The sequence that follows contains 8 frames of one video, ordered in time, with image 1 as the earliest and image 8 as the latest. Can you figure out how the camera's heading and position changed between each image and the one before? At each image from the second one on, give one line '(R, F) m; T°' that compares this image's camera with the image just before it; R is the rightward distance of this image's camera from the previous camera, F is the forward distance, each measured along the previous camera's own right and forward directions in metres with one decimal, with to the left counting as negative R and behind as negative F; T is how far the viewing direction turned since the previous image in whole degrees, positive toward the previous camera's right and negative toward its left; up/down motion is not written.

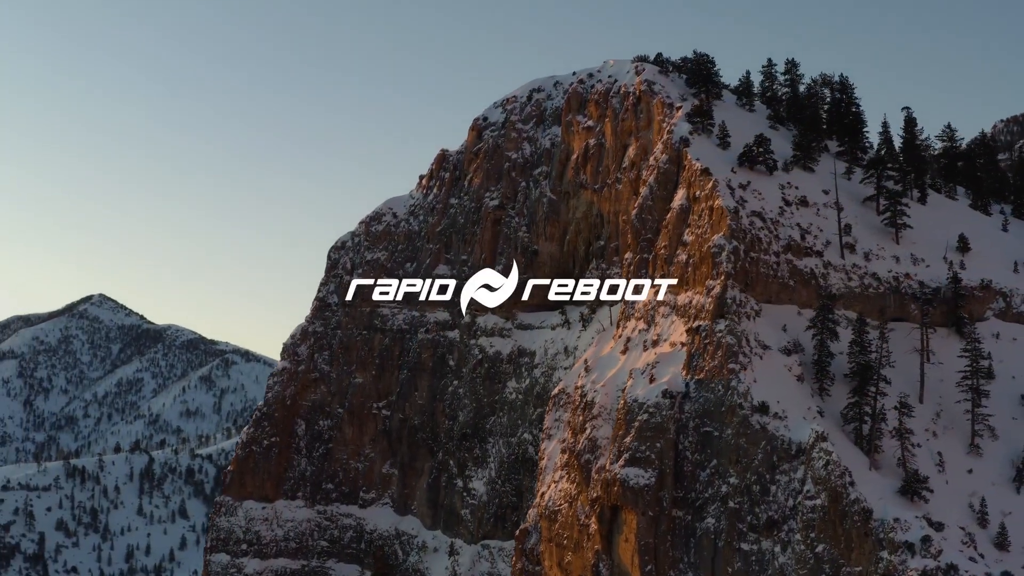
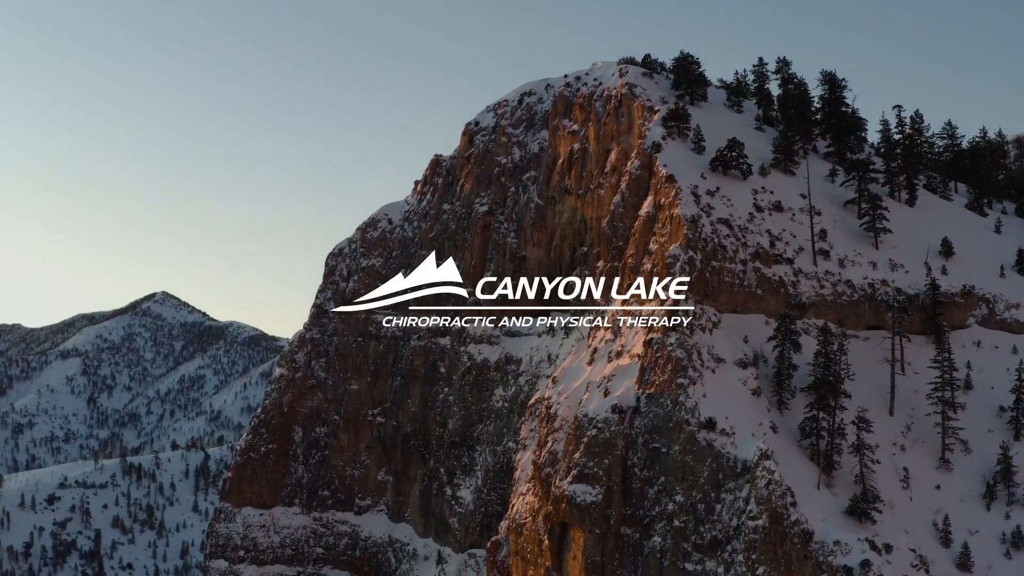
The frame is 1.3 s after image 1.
(+5.9, +1.0) m; -3°
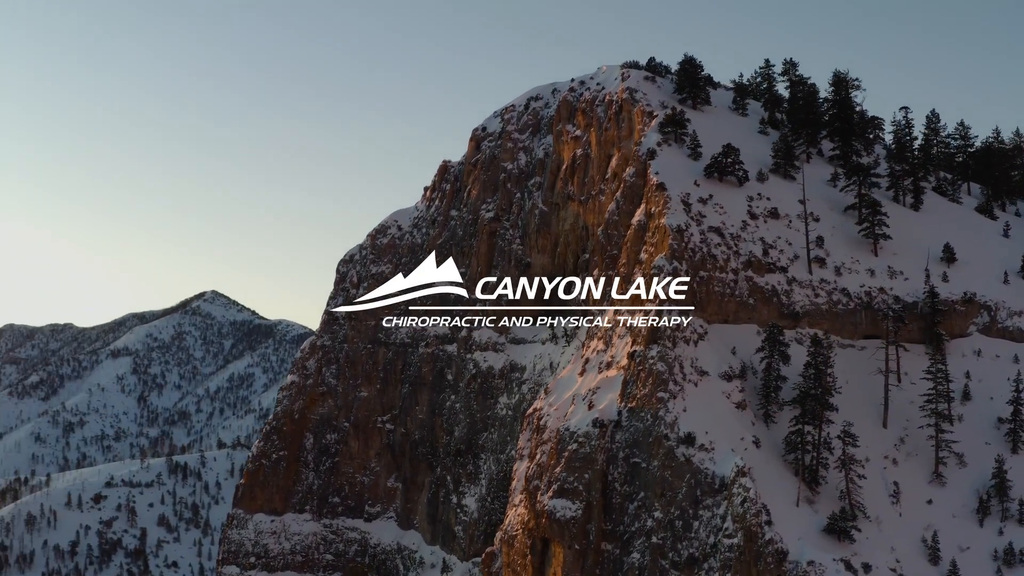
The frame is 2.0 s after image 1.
(+3.4, +0.5) m; -2°
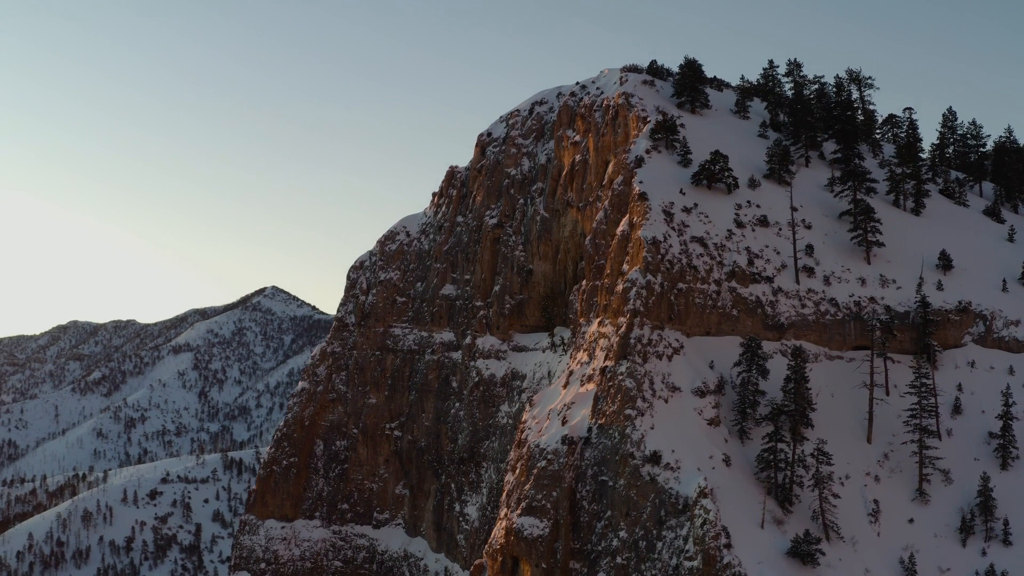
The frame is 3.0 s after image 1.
(+4.5, +0.7) m; -3°
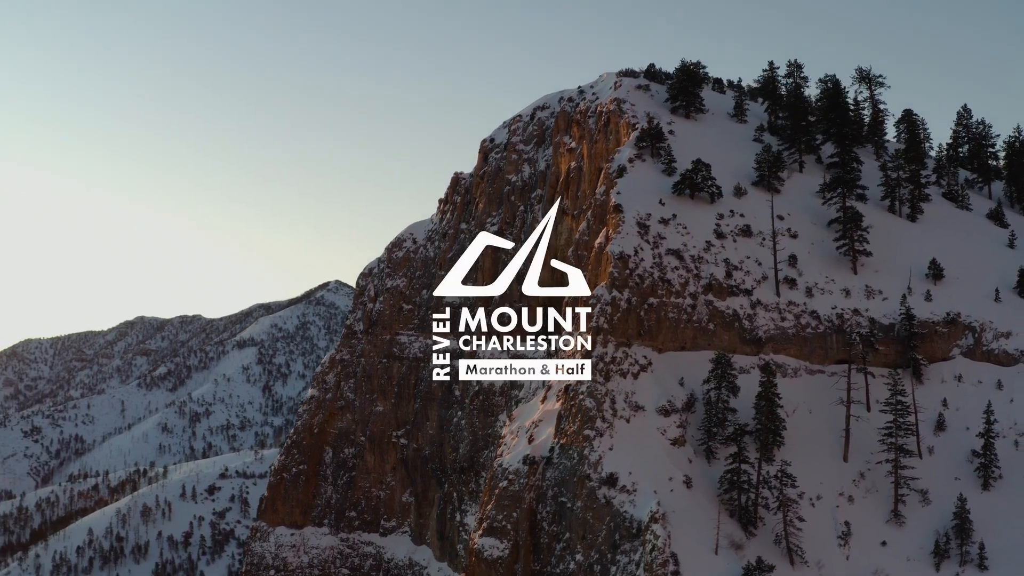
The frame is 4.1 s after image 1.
(+5.1, +0.8) m; -3°
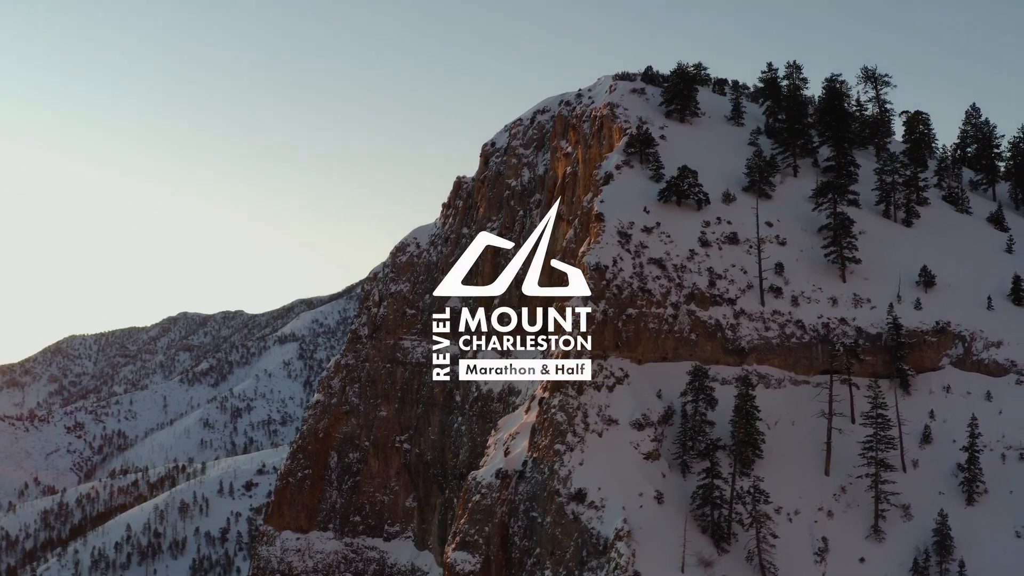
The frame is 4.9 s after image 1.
(+3.4, +0.5) m; -2°
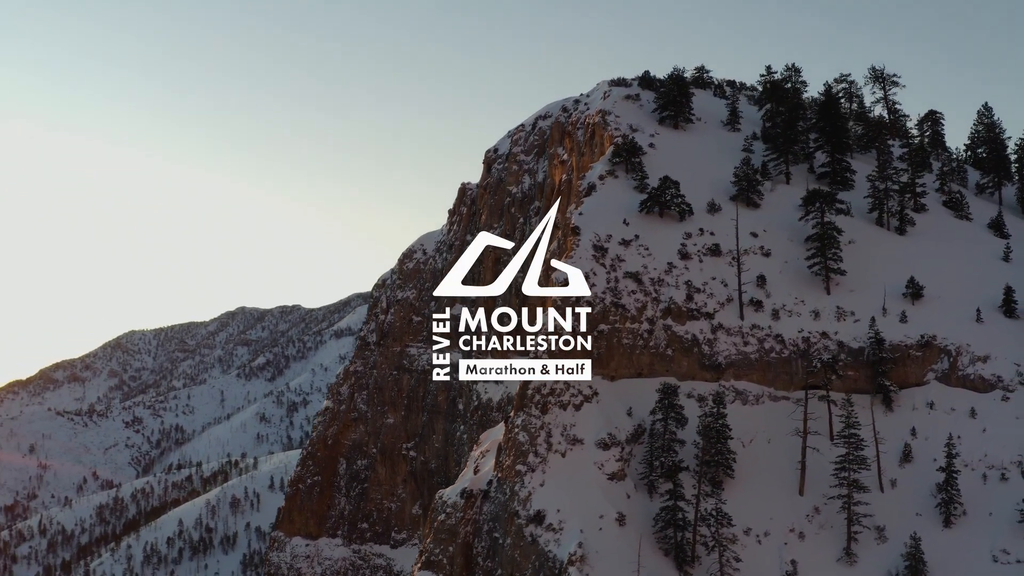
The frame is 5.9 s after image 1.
(+4.5, +0.6) m; -3°
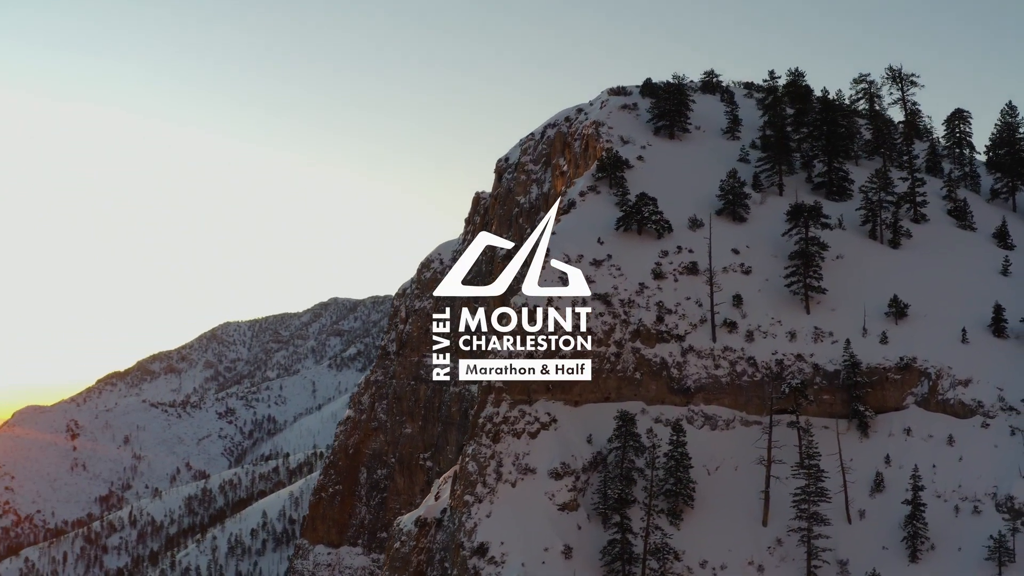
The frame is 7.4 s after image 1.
(+6.7, +0.8) m; -4°
